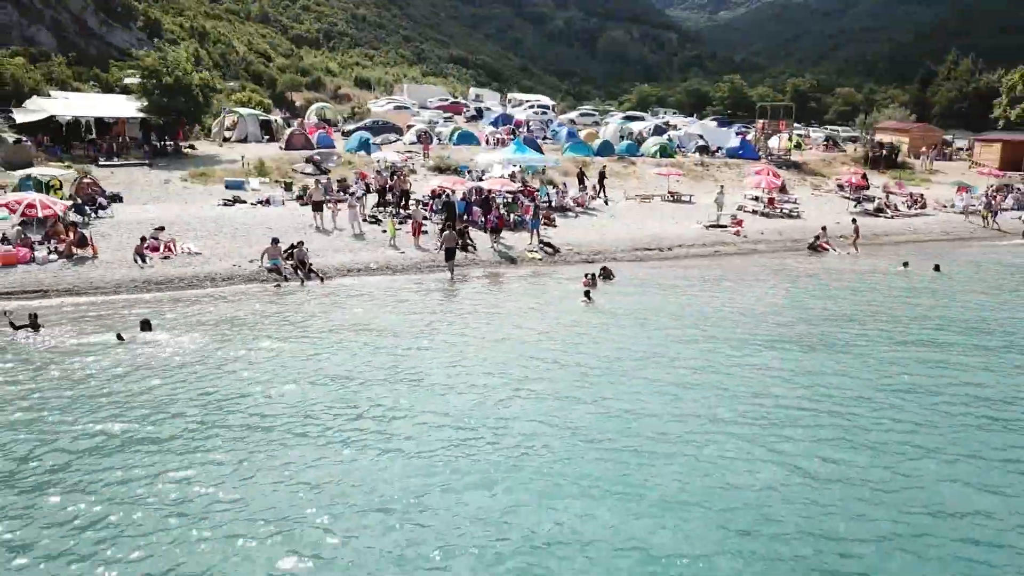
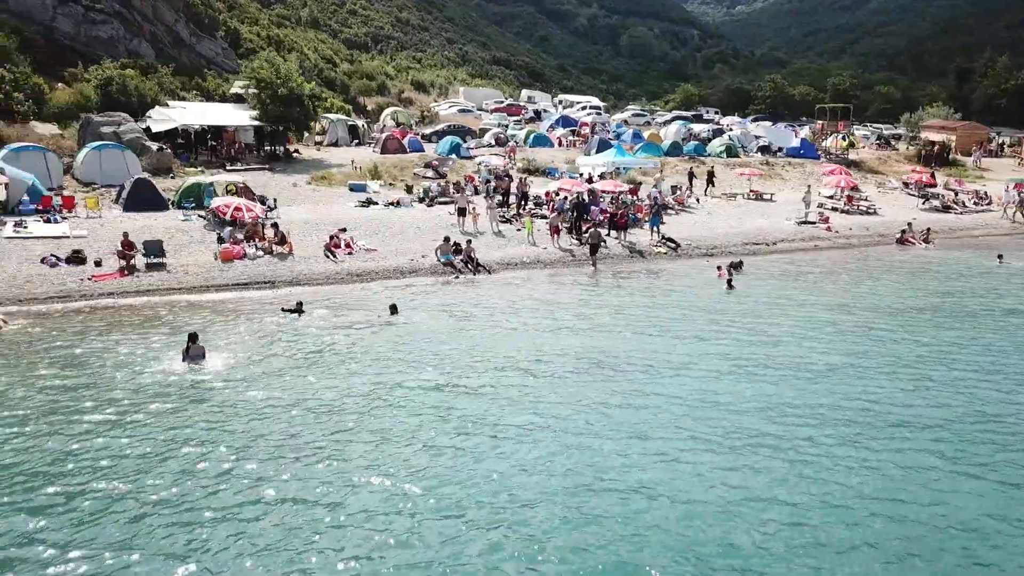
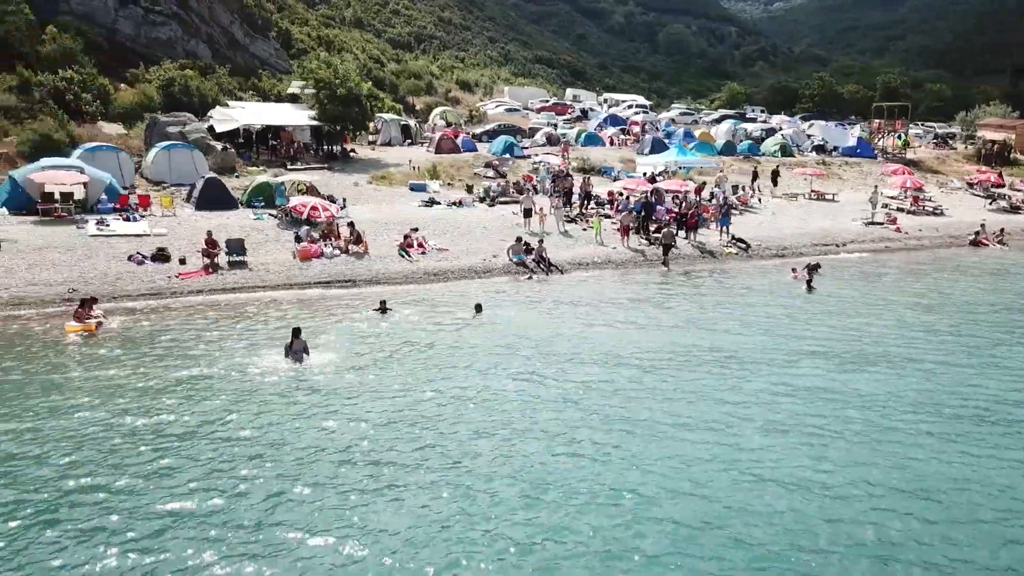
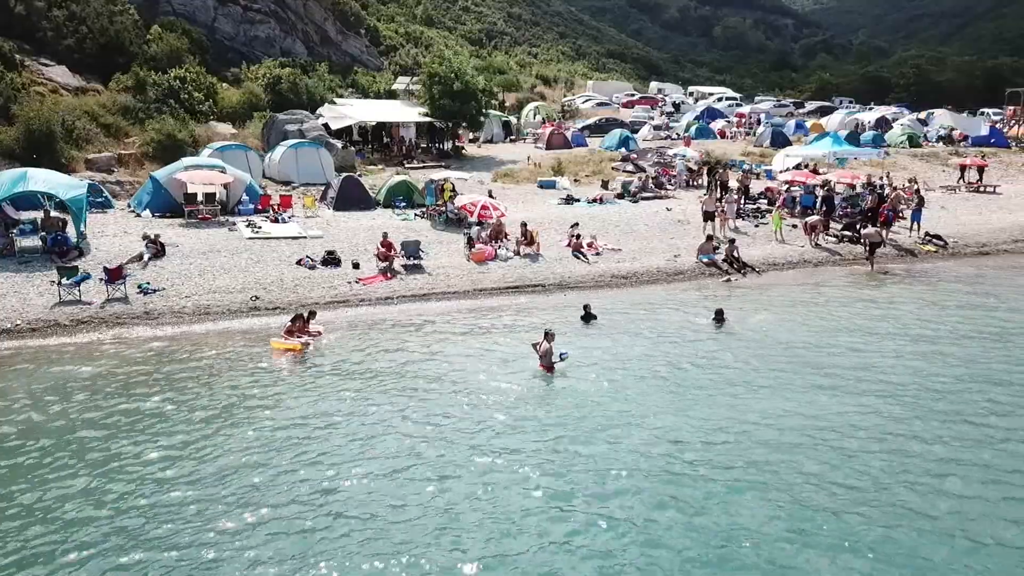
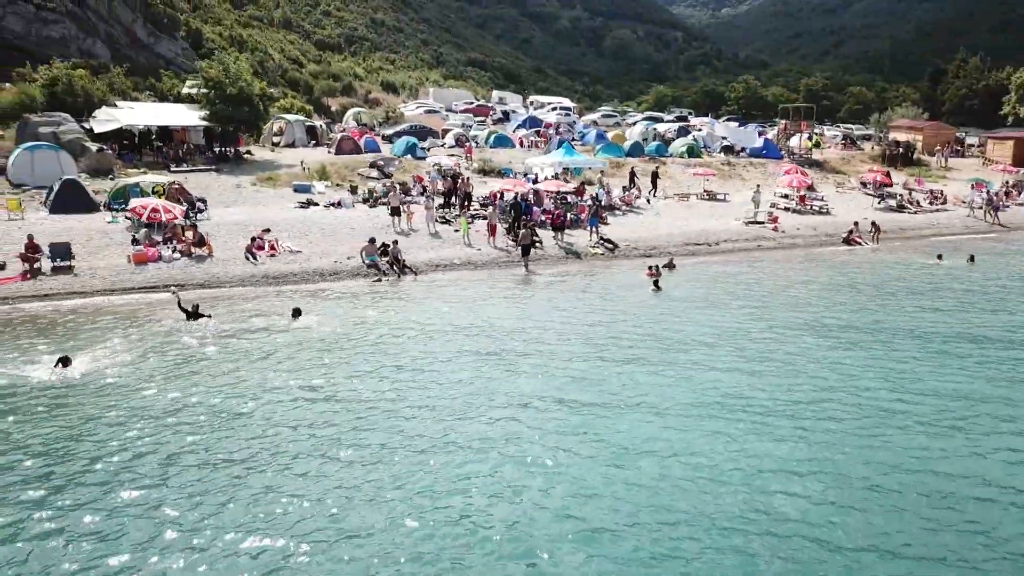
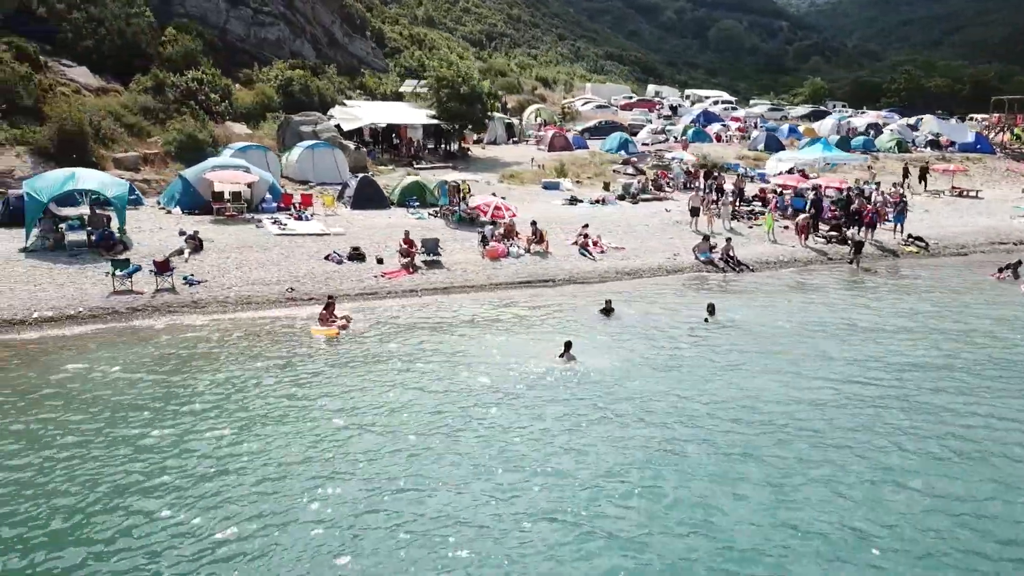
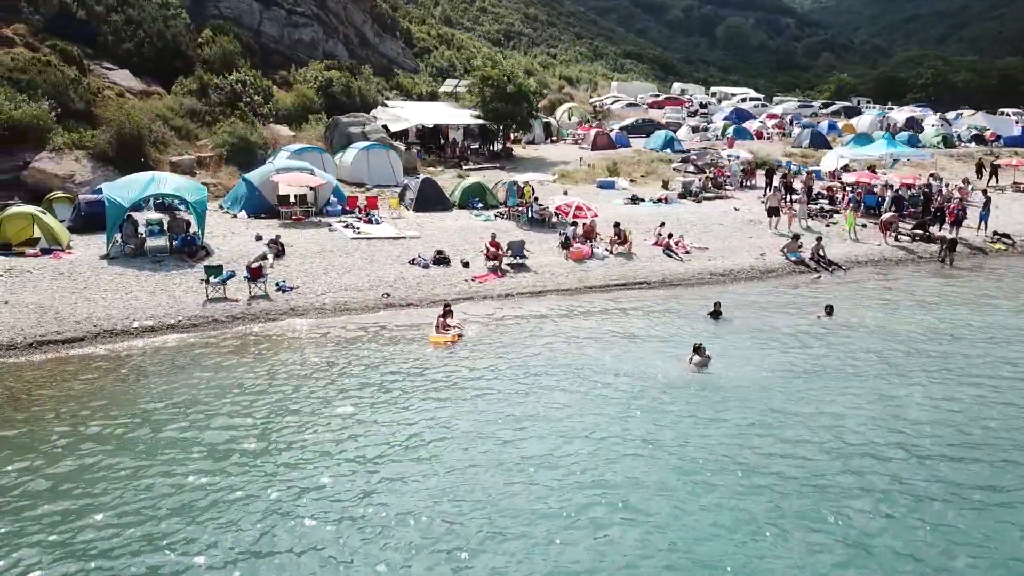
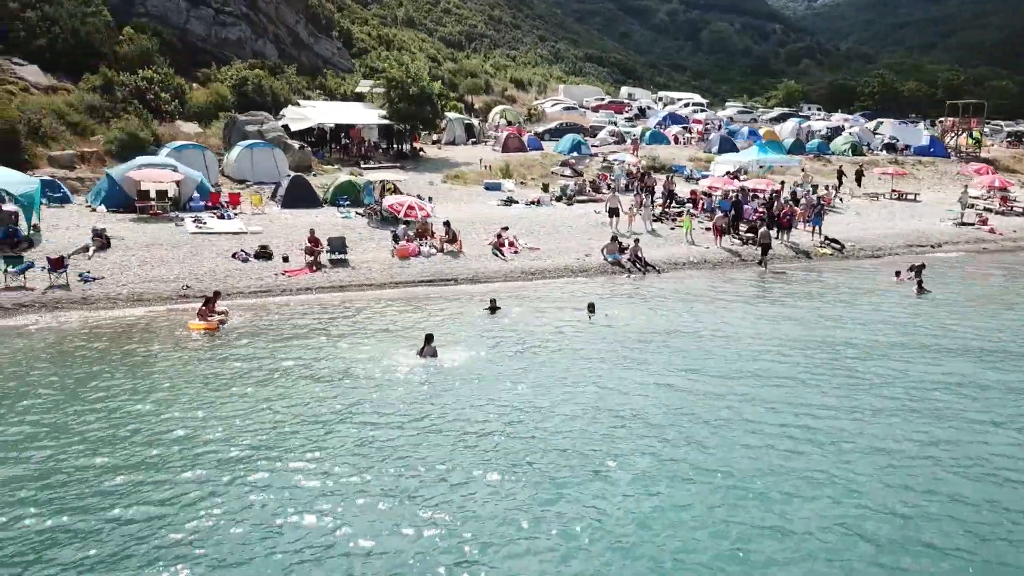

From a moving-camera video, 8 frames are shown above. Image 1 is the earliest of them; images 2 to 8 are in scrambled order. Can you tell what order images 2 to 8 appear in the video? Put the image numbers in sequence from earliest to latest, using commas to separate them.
5, 2, 3, 8, 6, 7, 4
